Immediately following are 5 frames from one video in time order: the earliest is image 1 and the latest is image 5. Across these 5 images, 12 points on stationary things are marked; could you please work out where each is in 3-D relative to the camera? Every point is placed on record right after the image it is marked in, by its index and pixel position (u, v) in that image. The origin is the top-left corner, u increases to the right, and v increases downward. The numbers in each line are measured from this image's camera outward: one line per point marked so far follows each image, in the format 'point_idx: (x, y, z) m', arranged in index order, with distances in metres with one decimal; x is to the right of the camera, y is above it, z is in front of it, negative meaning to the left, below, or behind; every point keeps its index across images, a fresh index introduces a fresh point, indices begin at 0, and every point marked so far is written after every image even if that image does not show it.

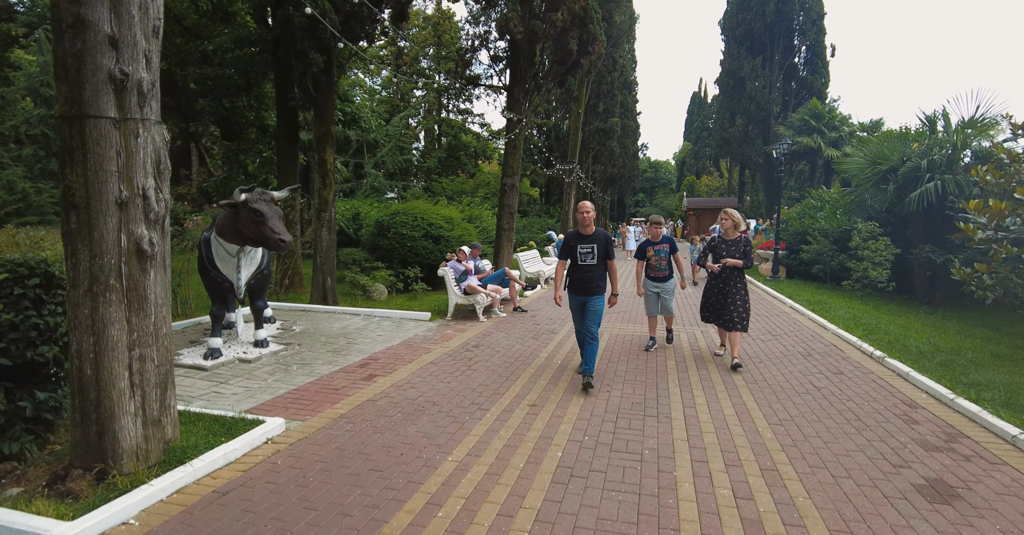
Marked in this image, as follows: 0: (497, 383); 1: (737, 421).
0: (-0.1, -1.2, +5.3) m
1: (+1.9, -1.3, +4.3) m
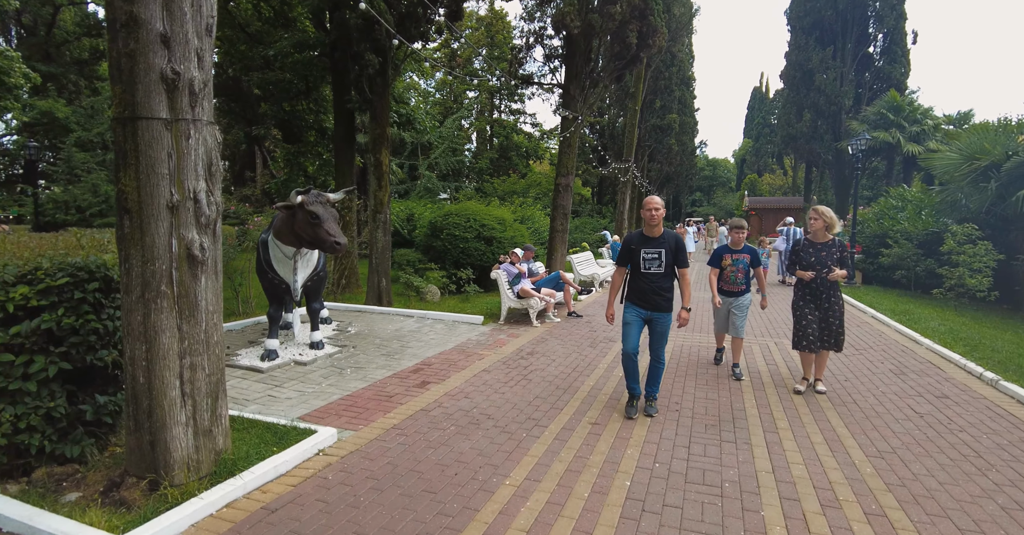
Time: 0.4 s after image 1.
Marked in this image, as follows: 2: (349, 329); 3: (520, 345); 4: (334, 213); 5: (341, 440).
0: (+0.4, -1.3, +5.0) m
1: (+2.3, -1.3, +3.8) m
2: (-2.5, -0.9, +8.0) m
3: (+0.1, -1.1, +7.3) m
4: (-2.1, +0.6, +6.1) m
5: (-1.3, -1.3, +4.1) m
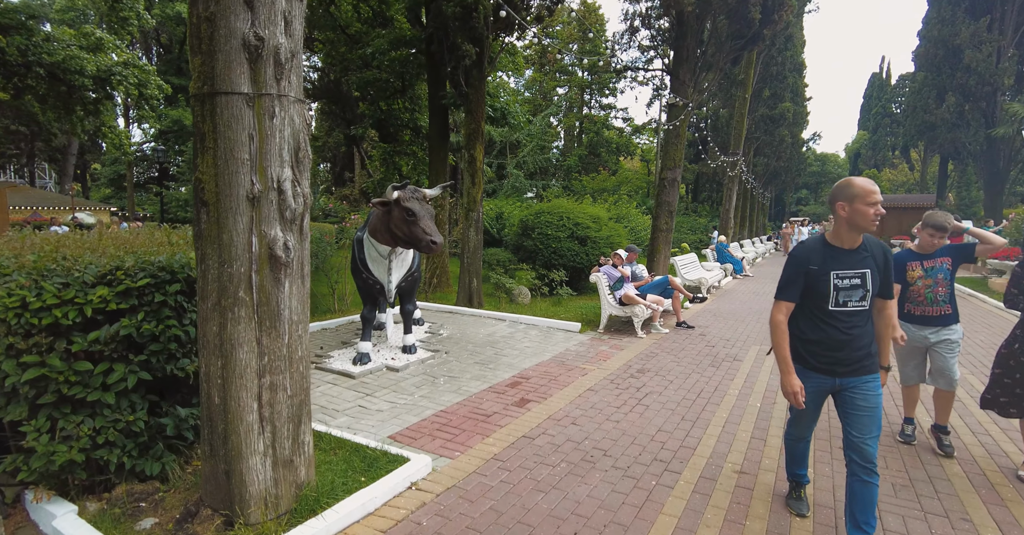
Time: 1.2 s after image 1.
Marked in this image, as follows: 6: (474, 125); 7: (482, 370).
0: (+1.4, -1.3, +4.2) m
1: (+3.0, -1.4, +2.7) m
2: (-1.0, -0.9, +7.6) m
3: (+1.4, -1.1, +6.4) m
4: (-0.9, +0.6, +5.6) m
5: (-0.5, -1.4, +3.5) m
6: (-0.7, +2.7, +10.0) m
7: (-0.3, -1.2, +5.9) m
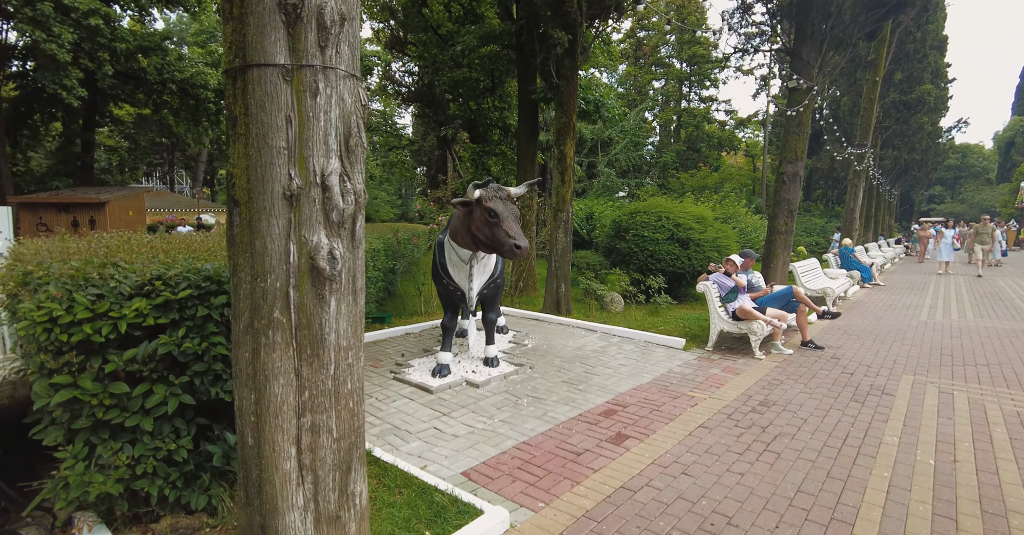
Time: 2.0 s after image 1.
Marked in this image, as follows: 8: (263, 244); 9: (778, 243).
0: (+2.0, -1.4, +3.2) m
1: (+3.4, -1.6, +1.4) m
2: (+0.2, -1.0, +7.0) m
3: (+2.4, -1.2, +5.4) m
4: (0.0, +0.6, +5.0) m
5: (0.0, -1.4, +2.9) m
6: (+1.0, +2.7, +9.3) m
7: (+0.6, -1.2, +5.2) m
8: (-1.0, +0.1, +2.0) m
9: (+4.9, +0.4, +9.6) m
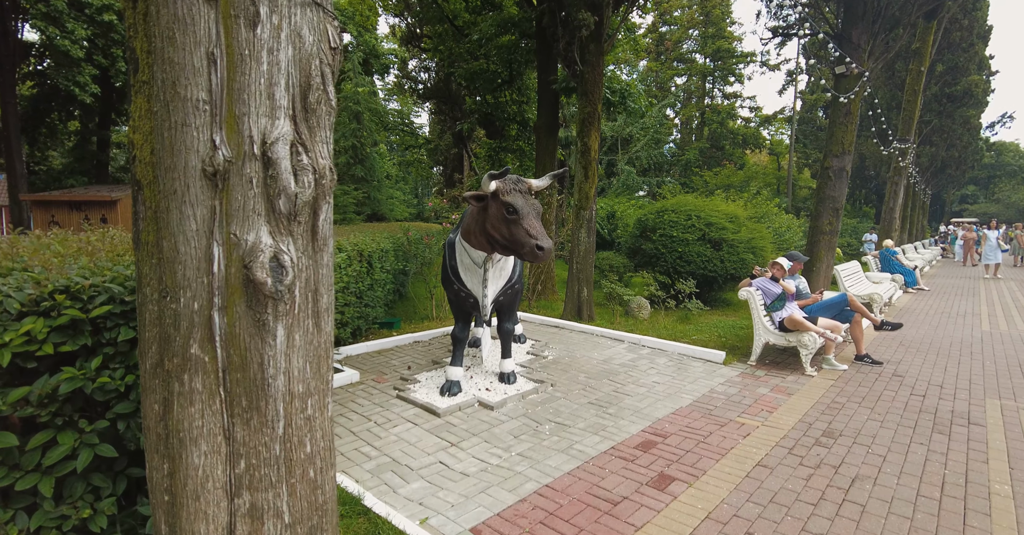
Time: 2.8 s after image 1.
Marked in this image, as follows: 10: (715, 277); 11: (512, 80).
0: (+2.1, -1.5, +2.5) m
1: (+3.4, -1.6, +0.7) m
2: (+0.4, -1.1, +6.3) m
3: (+2.6, -1.3, +4.7) m
4: (+0.2, +0.5, +4.3) m
5: (+0.1, -1.5, +2.2) m
6: (+1.3, +2.6, +8.6) m
7: (+0.8, -1.3, +4.5) m
8: (-0.9, +0.1, +1.4) m
9: (+5.2, +0.4, +8.8) m
10: (+3.9, -0.2, +10.1) m
11: (0.0, +4.8, +13.4) m
